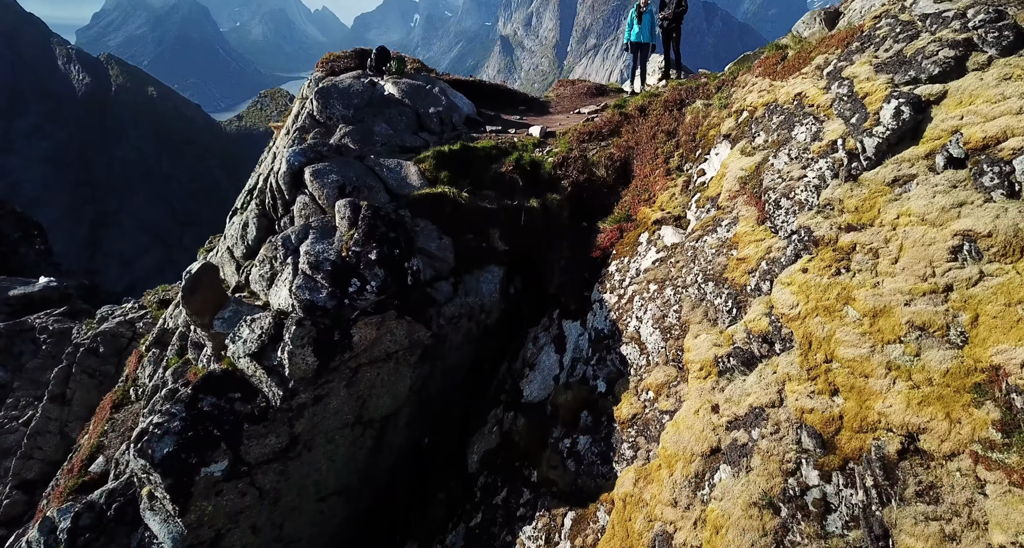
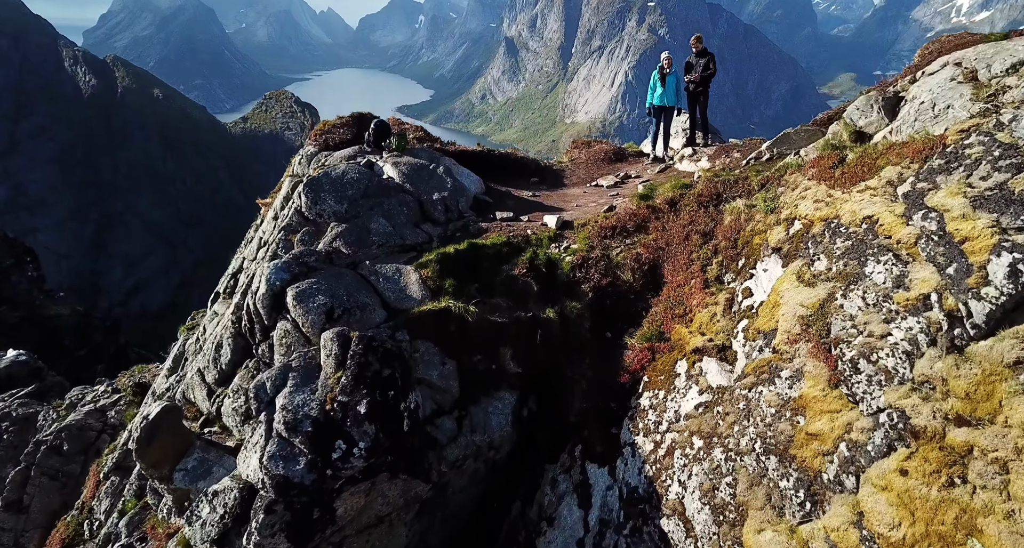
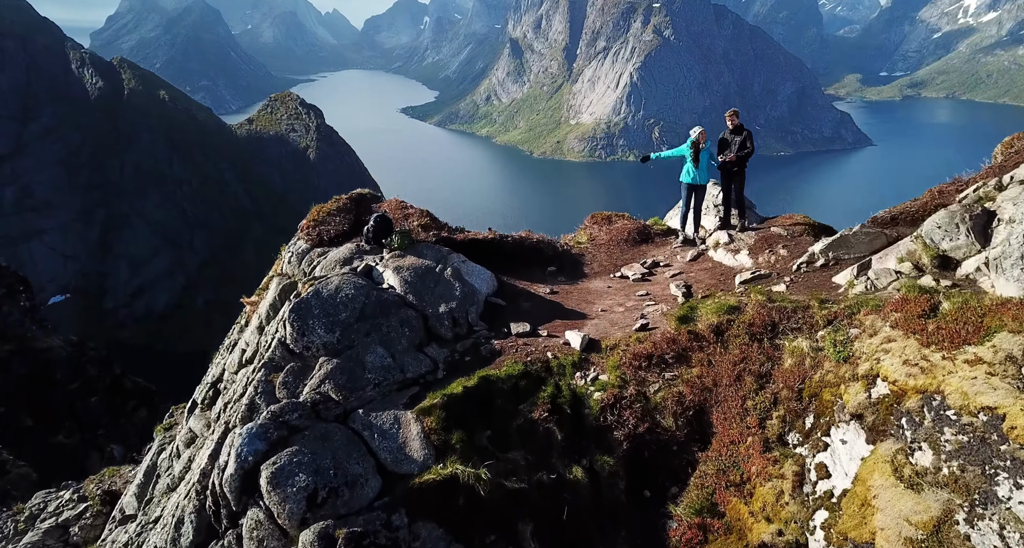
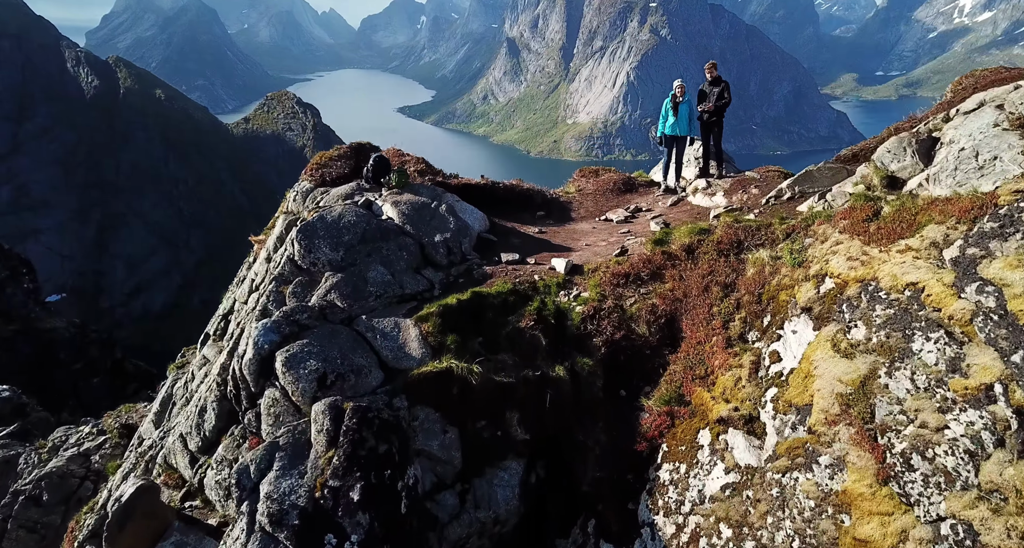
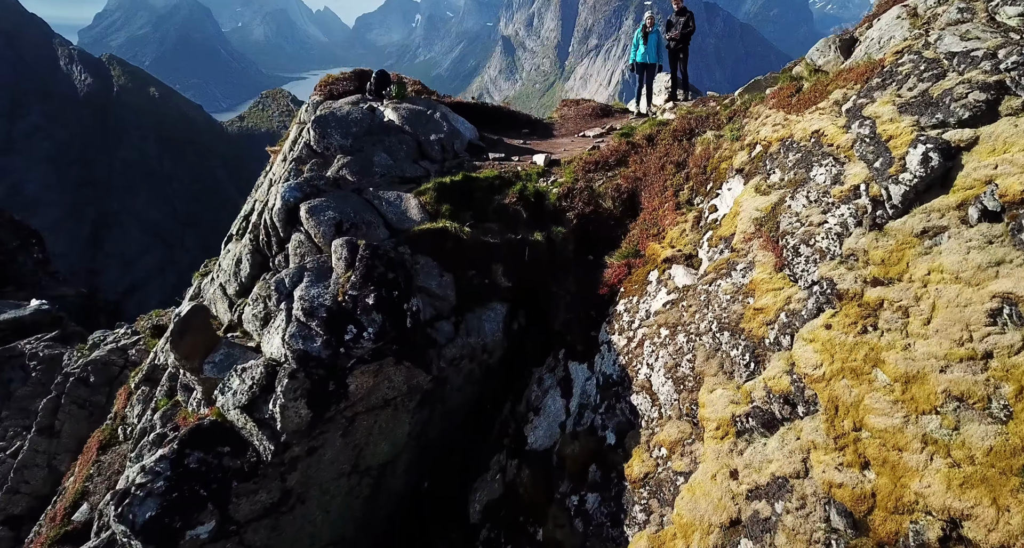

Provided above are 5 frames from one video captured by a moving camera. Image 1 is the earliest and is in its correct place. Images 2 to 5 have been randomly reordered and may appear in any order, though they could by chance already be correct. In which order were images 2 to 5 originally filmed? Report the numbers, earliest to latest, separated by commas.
5, 2, 4, 3
